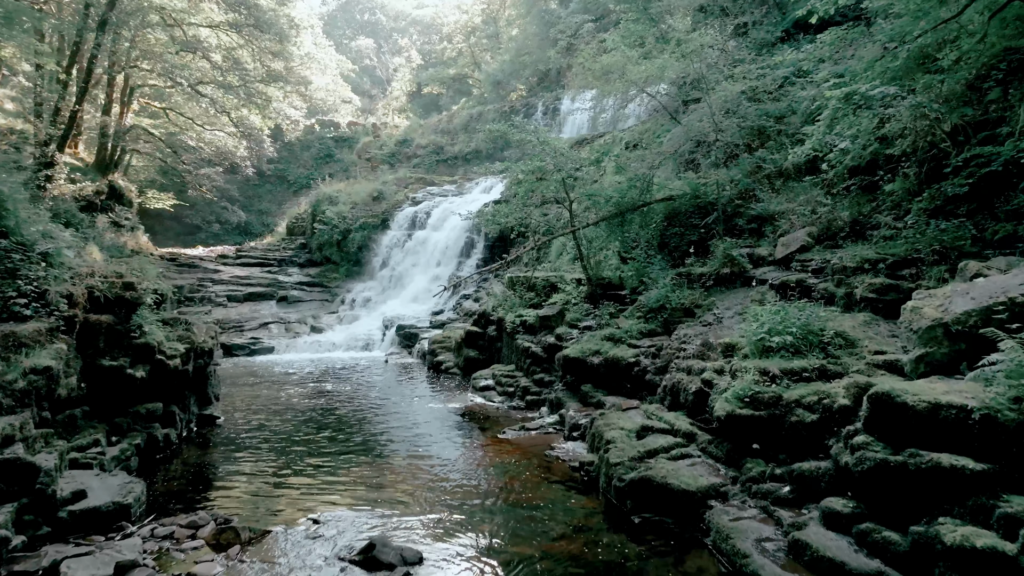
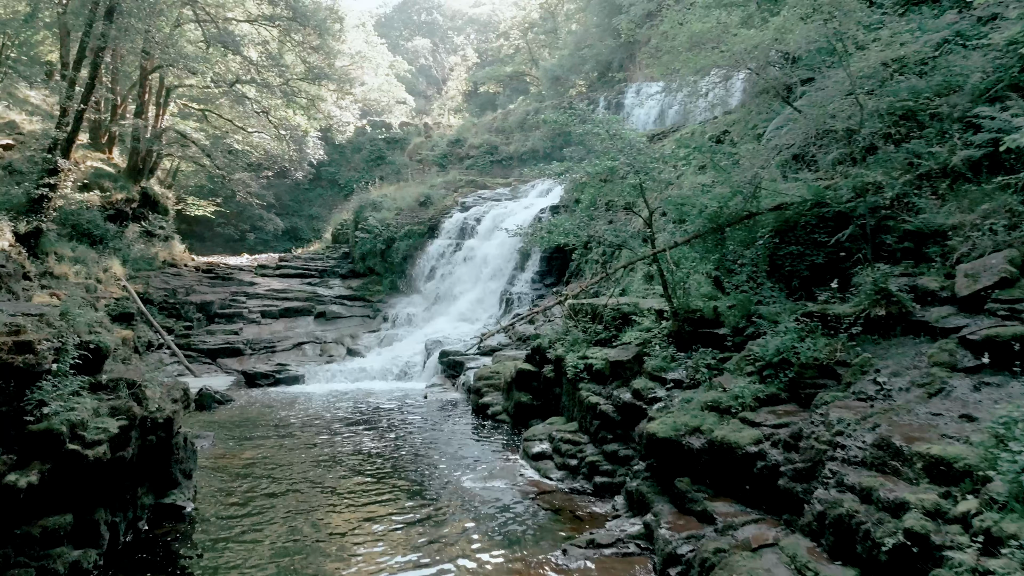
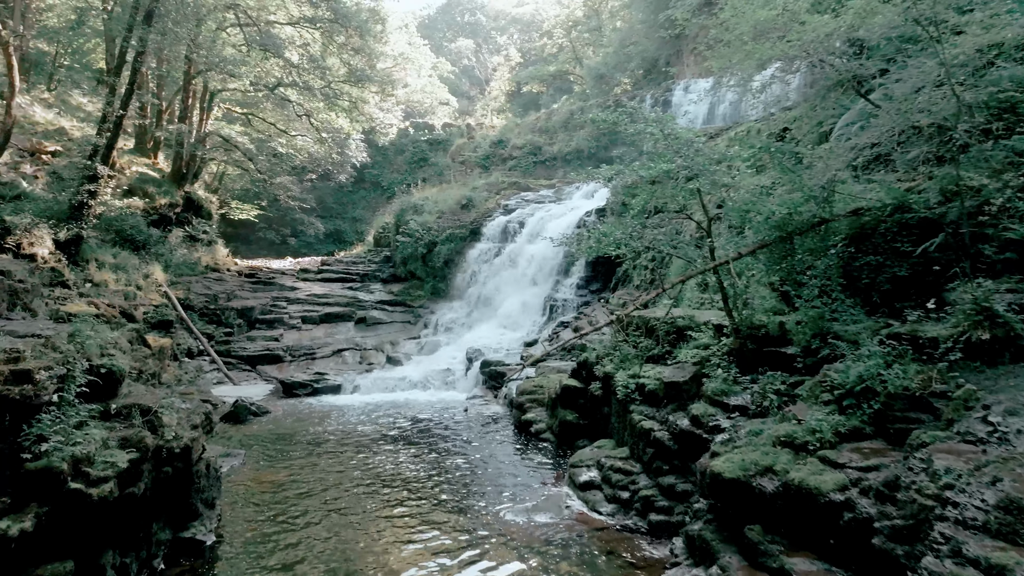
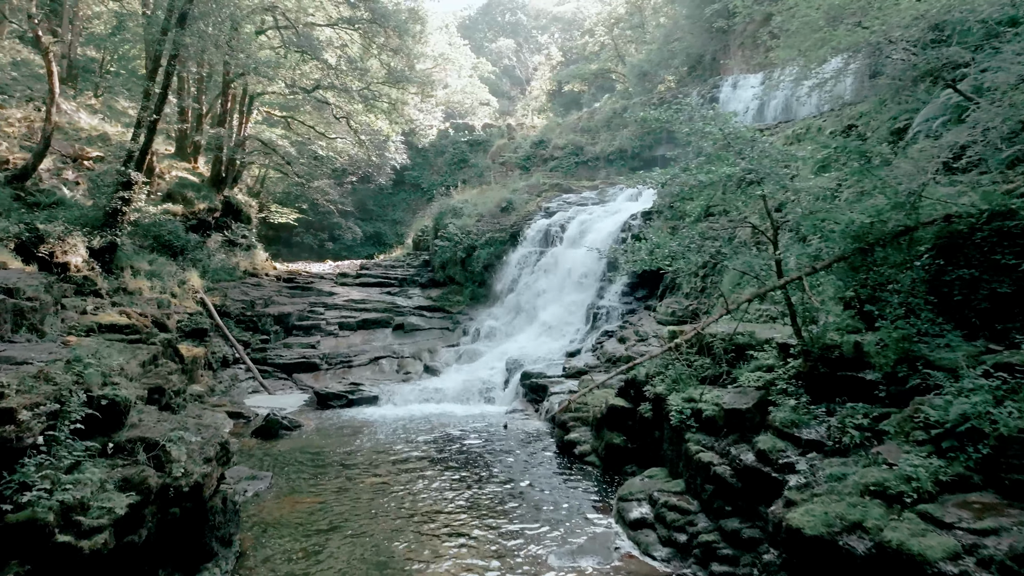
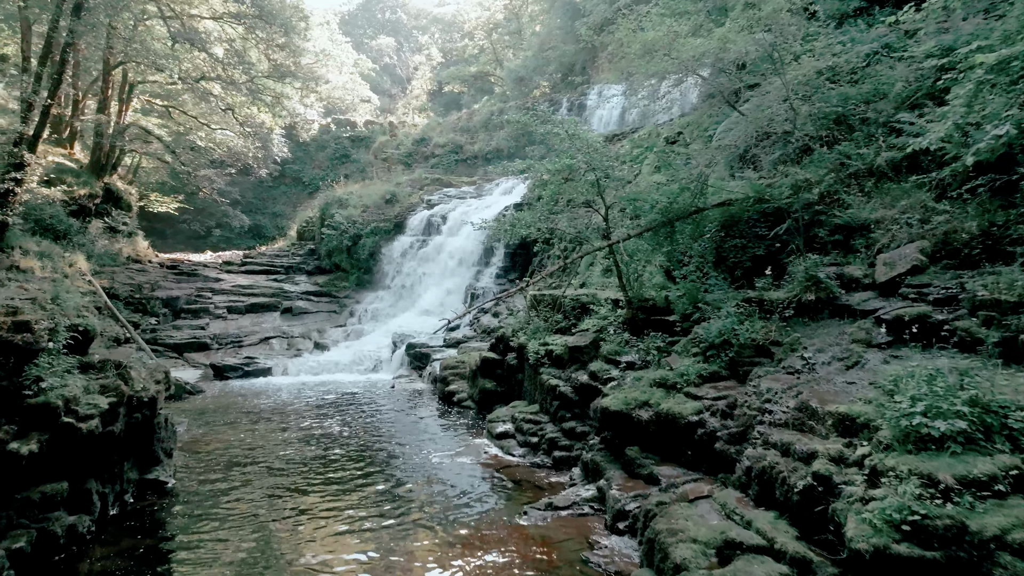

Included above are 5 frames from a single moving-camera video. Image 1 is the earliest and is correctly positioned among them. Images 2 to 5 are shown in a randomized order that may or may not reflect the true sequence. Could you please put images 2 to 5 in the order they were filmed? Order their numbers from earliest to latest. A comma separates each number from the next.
5, 2, 3, 4
